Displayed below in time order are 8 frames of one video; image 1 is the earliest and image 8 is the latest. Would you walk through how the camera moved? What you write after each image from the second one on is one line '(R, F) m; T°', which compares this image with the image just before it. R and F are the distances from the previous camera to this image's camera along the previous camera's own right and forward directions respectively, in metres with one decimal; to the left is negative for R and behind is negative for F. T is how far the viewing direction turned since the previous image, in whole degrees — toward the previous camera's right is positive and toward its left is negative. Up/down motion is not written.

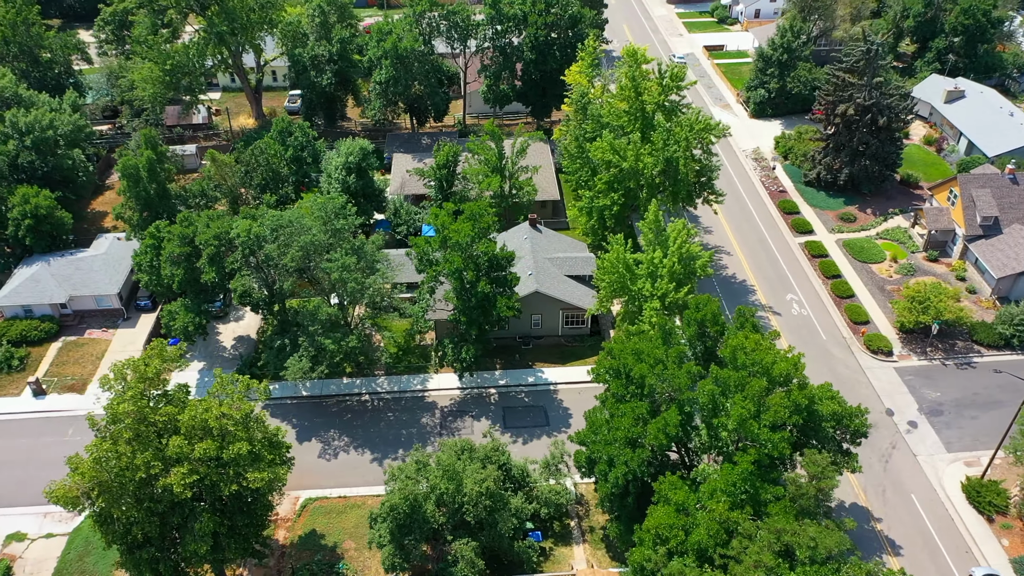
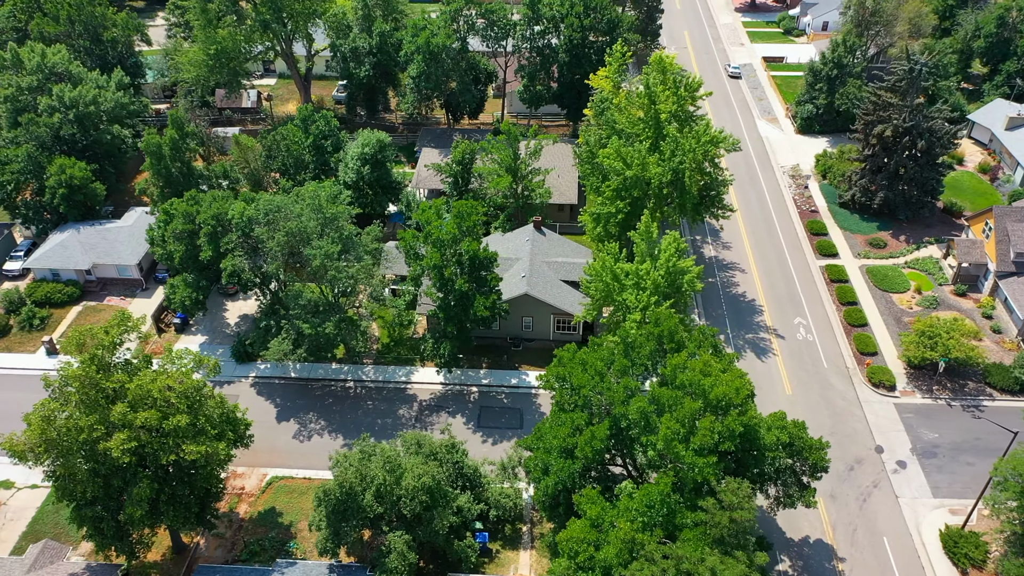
(+4.9, +0.2) m; -6°
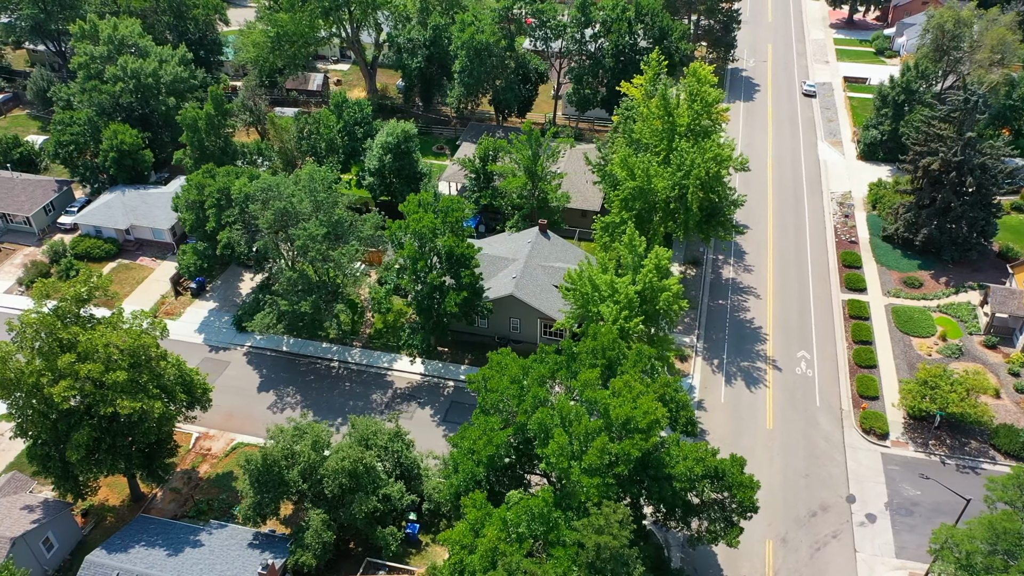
(+6.6, +0.4) m; -8°
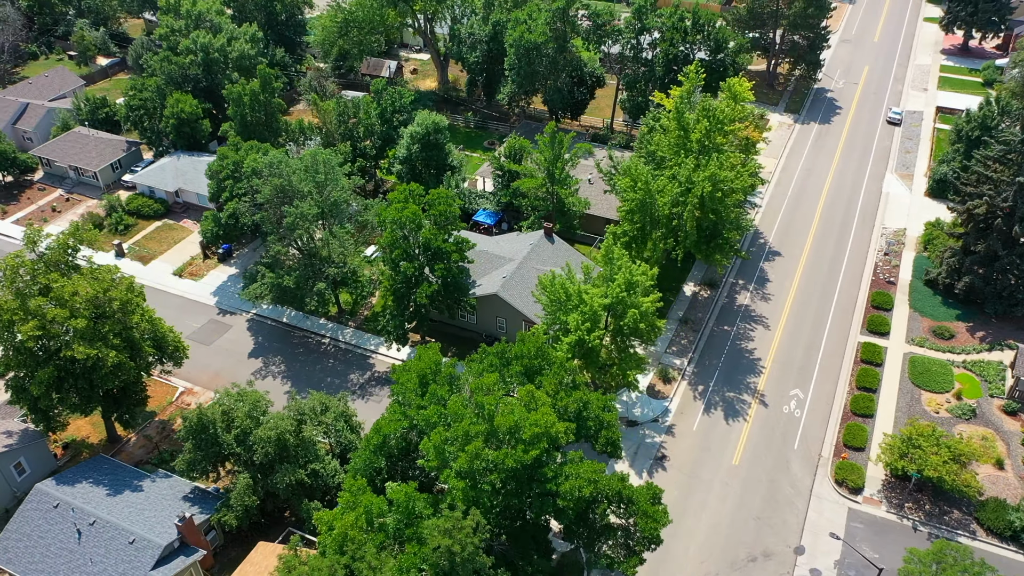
(+7.3, +0.6) m; -9°
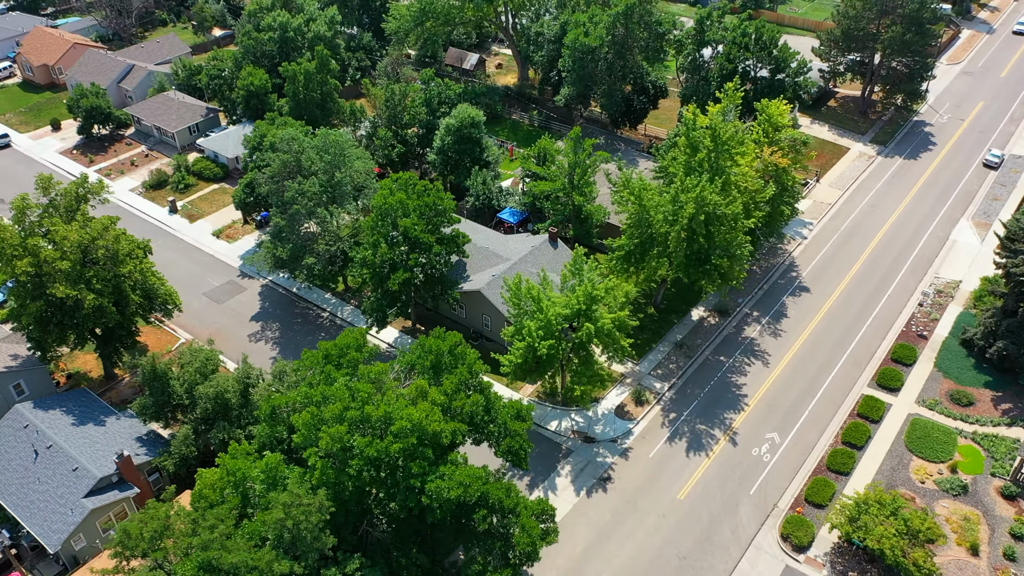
(+8.2, +0.7) m; -10°
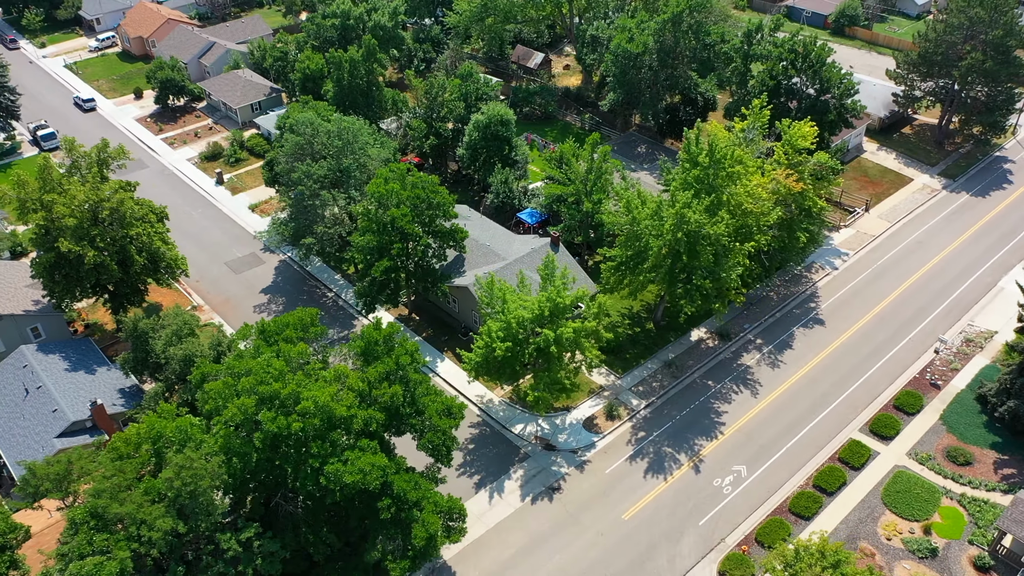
(+6.6, +0.4) m; -8°
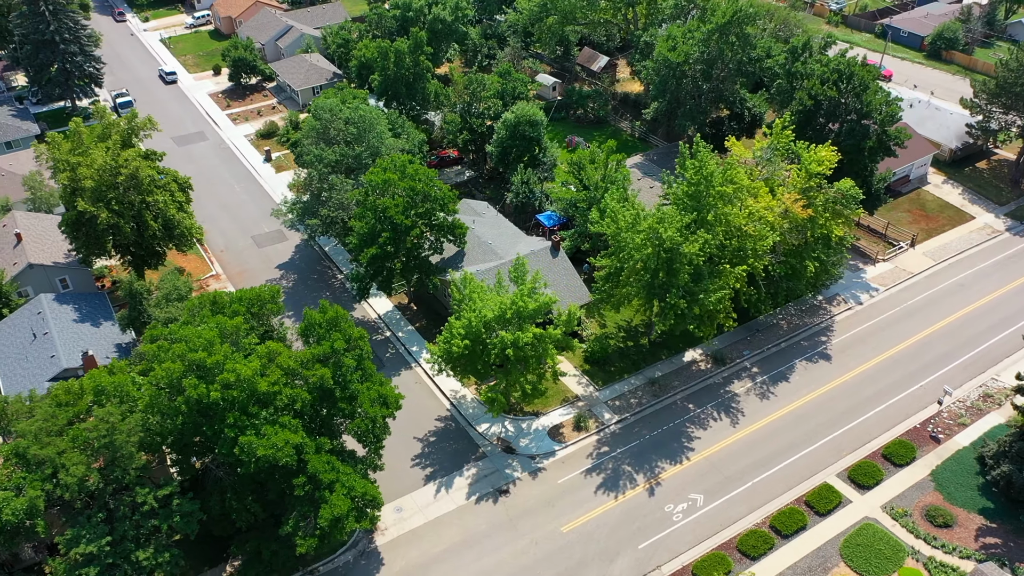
(+6.5, +0.4) m; -8°
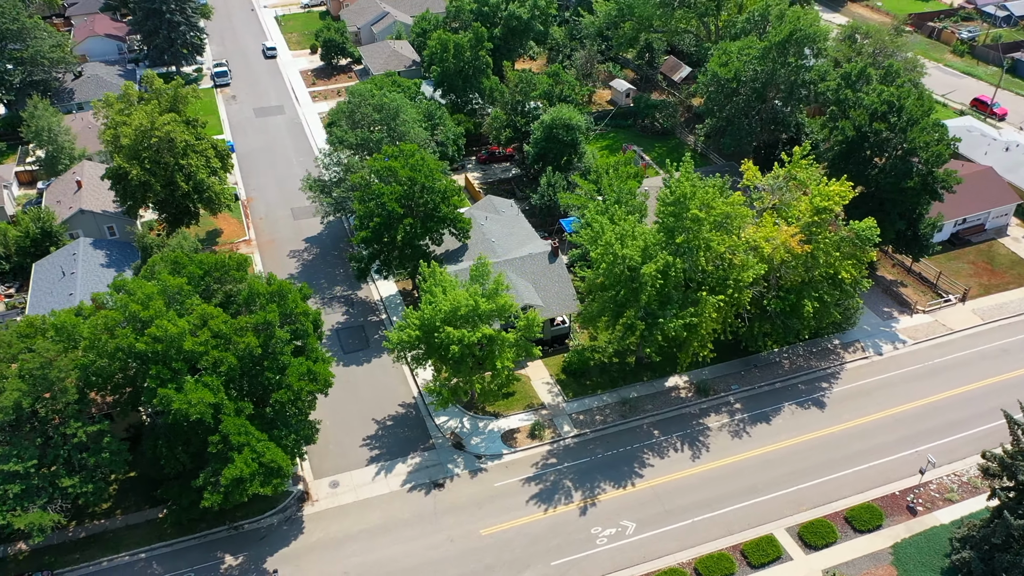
(+8.2, +0.7) m; -10°
